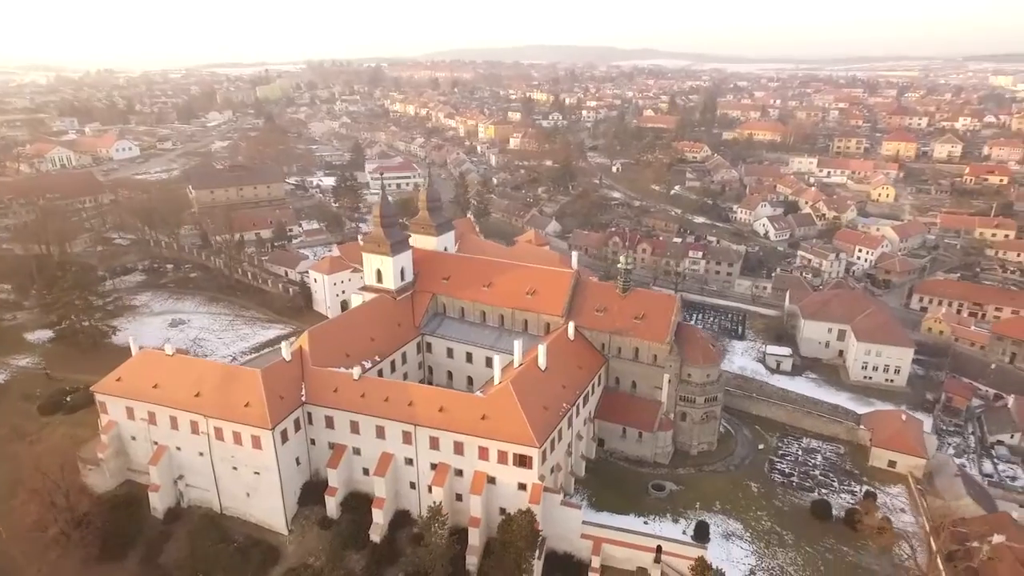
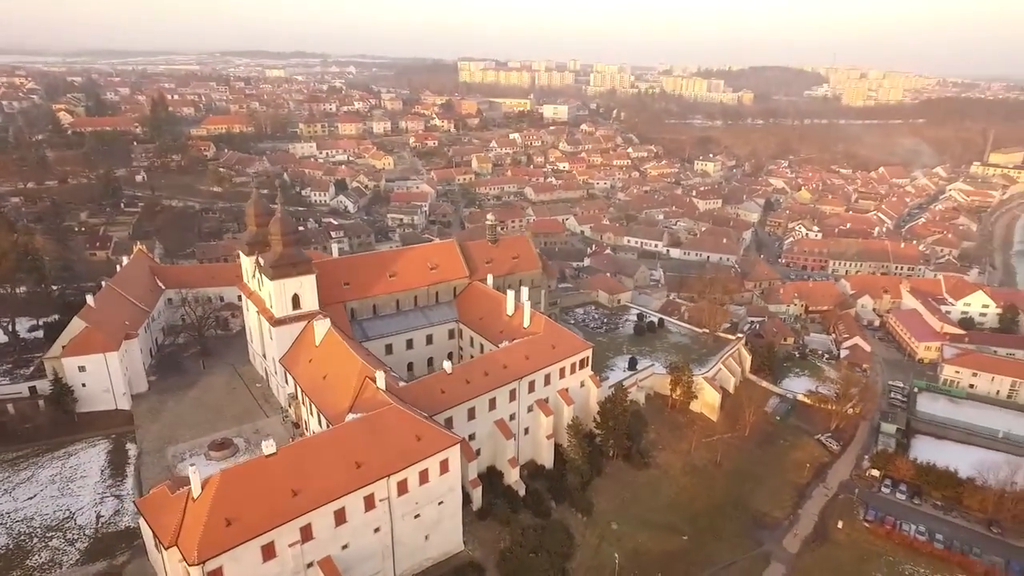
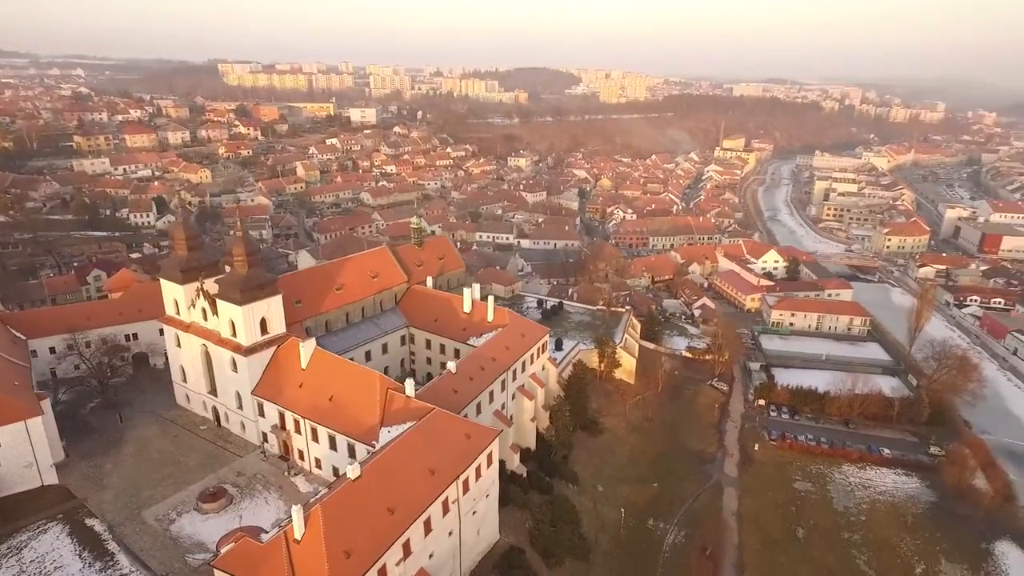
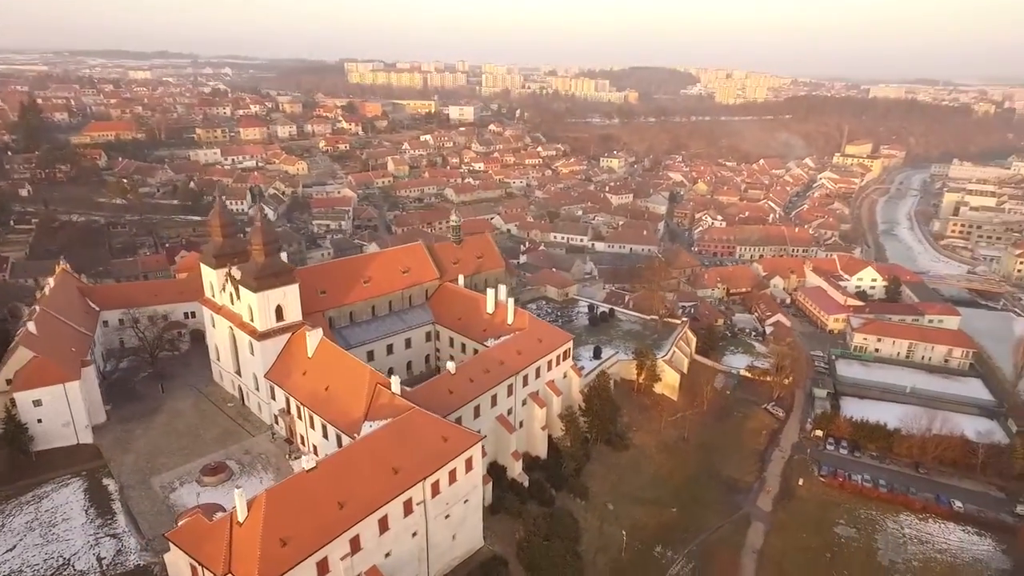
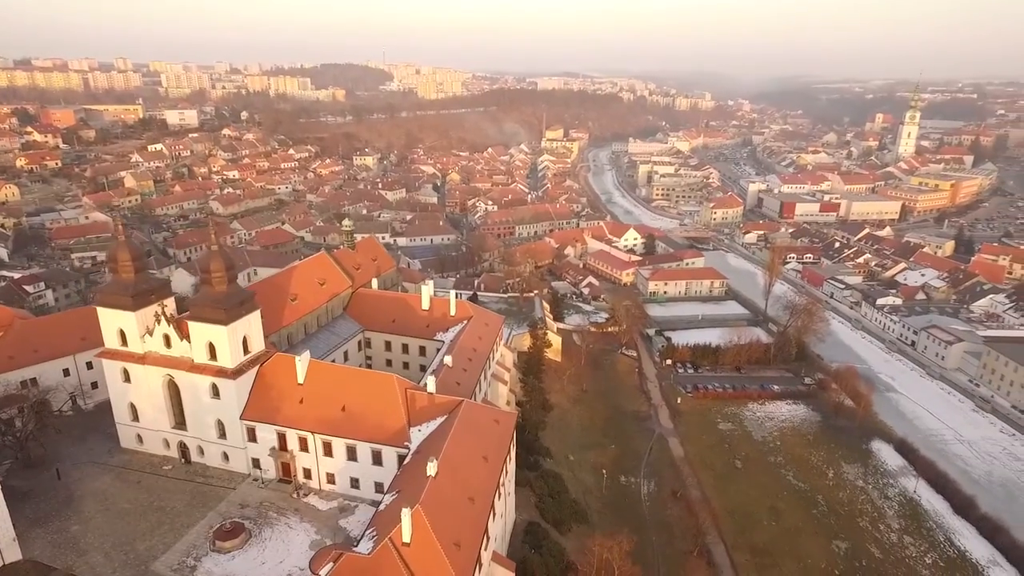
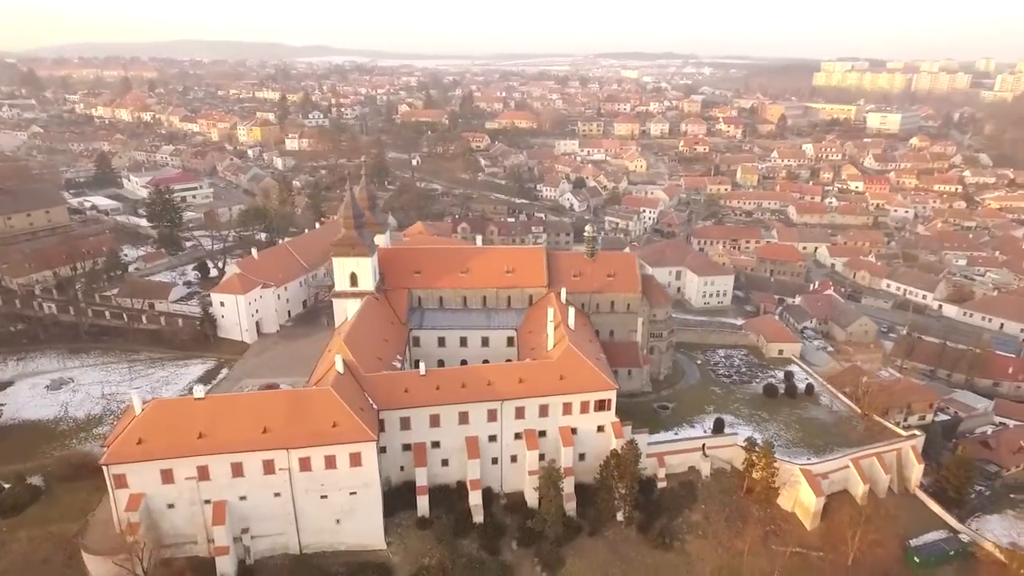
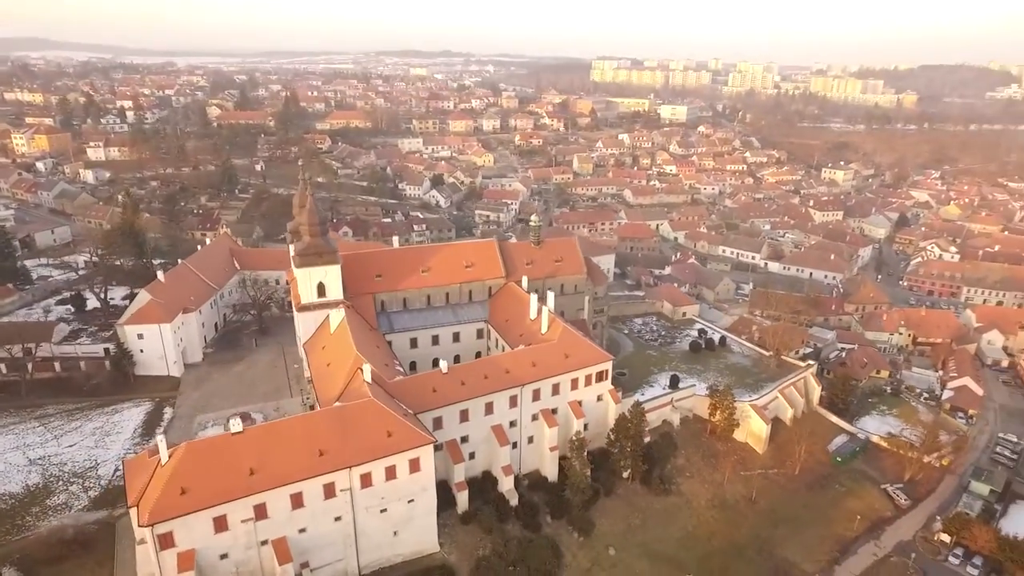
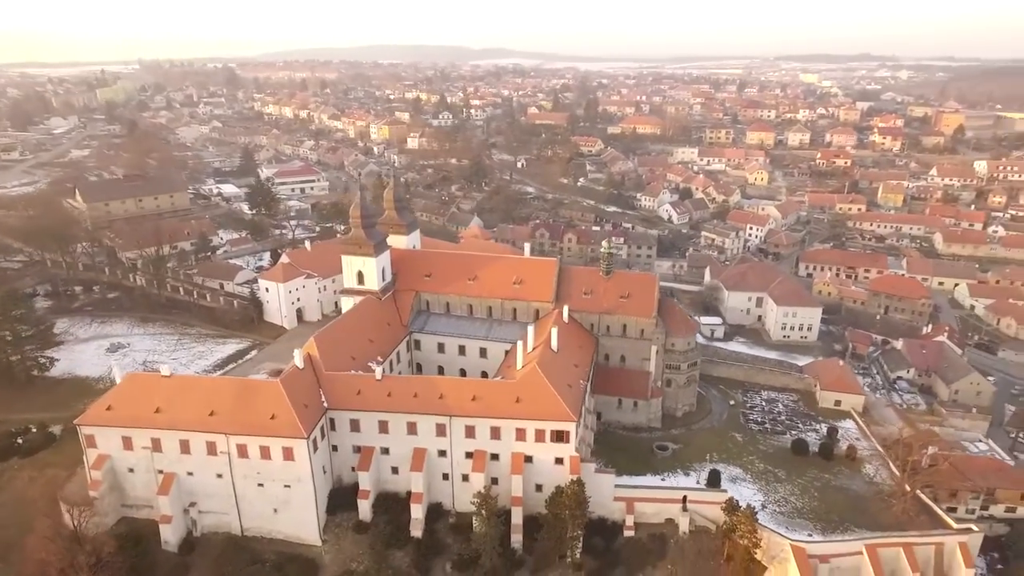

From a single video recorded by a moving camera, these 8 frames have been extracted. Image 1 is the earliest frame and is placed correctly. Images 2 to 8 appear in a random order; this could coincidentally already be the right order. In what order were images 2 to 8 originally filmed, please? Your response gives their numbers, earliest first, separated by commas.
8, 6, 7, 2, 4, 3, 5
